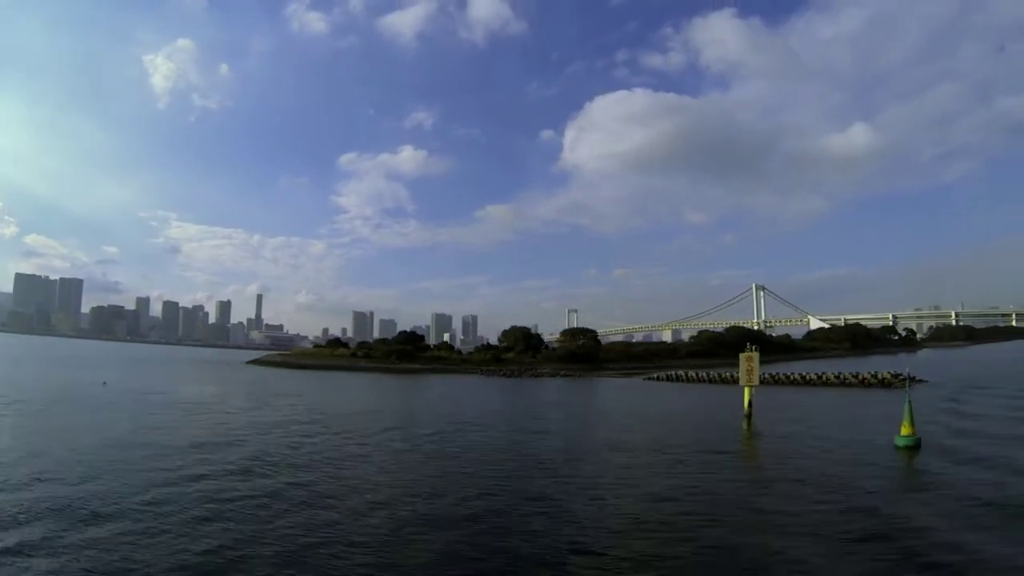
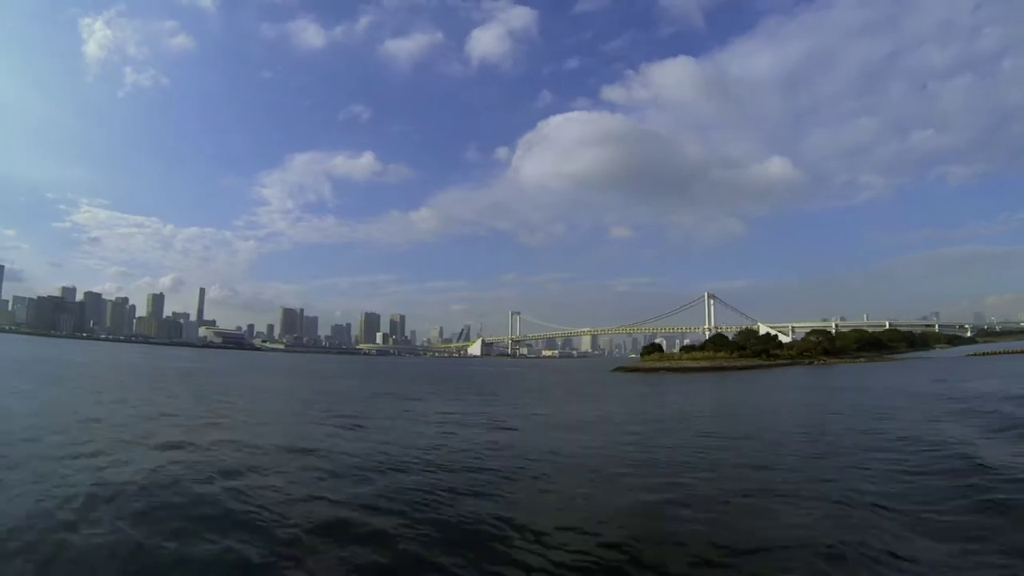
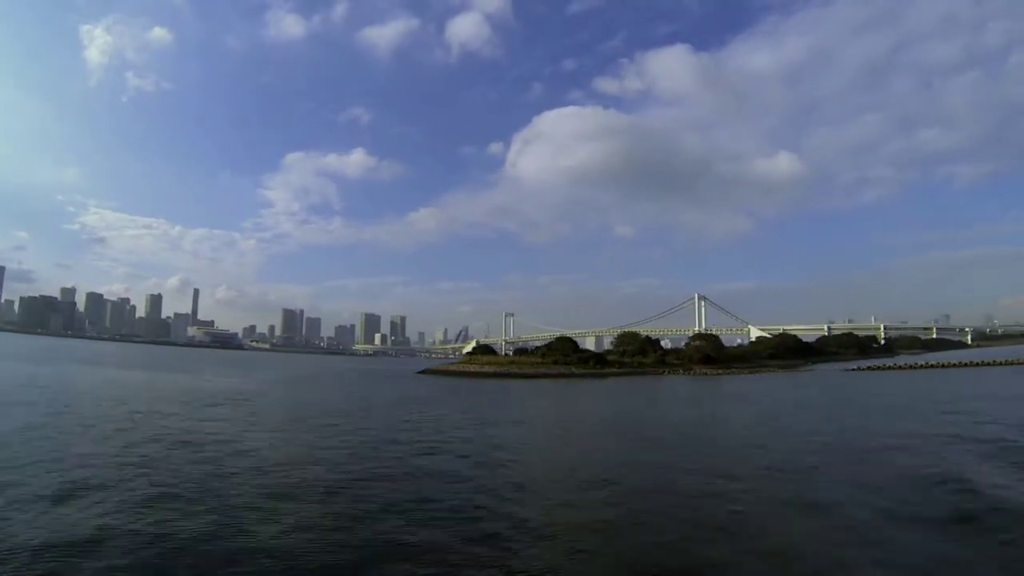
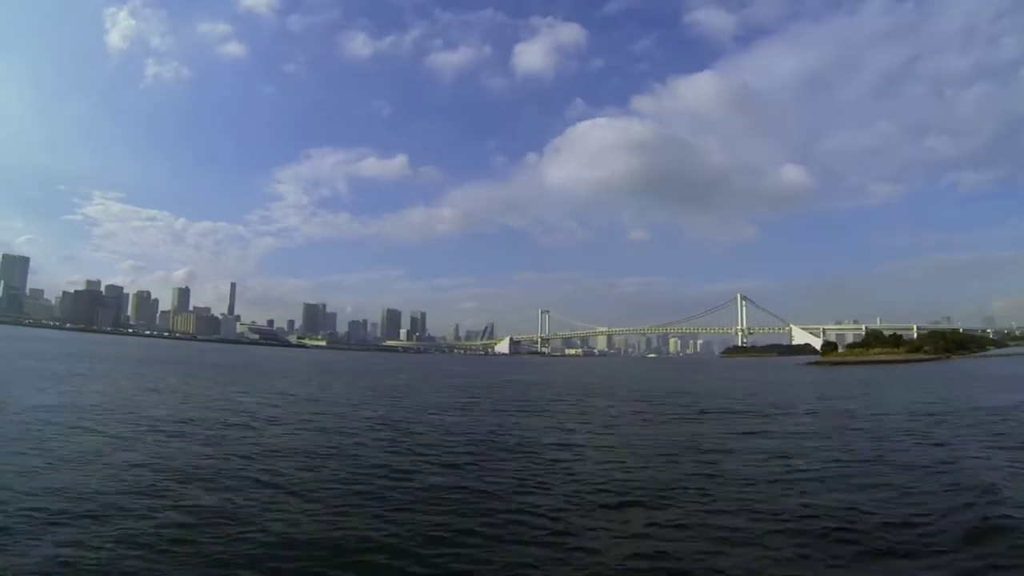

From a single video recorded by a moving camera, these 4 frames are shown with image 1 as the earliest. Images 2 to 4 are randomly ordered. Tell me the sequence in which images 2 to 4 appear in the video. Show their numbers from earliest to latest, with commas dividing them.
3, 2, 4
